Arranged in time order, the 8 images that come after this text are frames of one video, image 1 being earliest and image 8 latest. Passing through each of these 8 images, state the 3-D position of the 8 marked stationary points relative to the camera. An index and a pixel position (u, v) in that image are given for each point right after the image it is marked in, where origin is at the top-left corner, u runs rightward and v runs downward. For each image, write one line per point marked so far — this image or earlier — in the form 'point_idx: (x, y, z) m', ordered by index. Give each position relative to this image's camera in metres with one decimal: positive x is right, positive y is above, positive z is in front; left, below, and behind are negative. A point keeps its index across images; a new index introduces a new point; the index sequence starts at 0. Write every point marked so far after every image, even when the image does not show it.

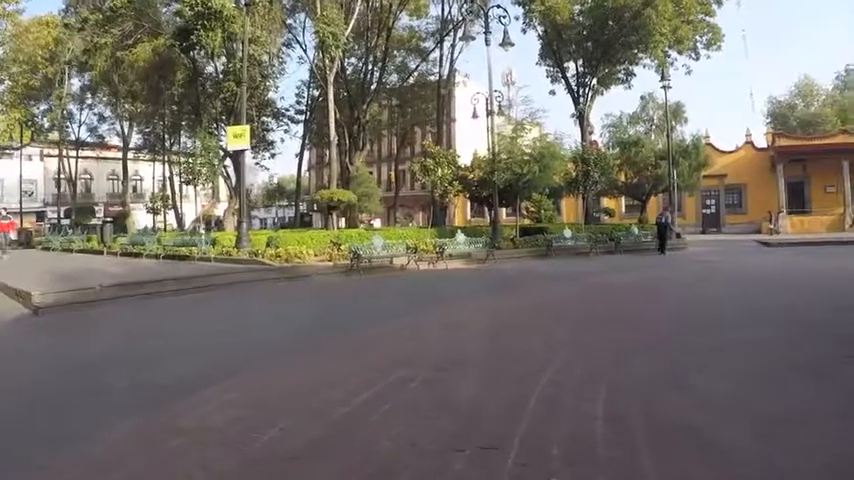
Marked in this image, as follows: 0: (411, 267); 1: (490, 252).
0: (-0.5, -0.7, +17.2) m
1: (+1.5, -0.3, +19.4) m
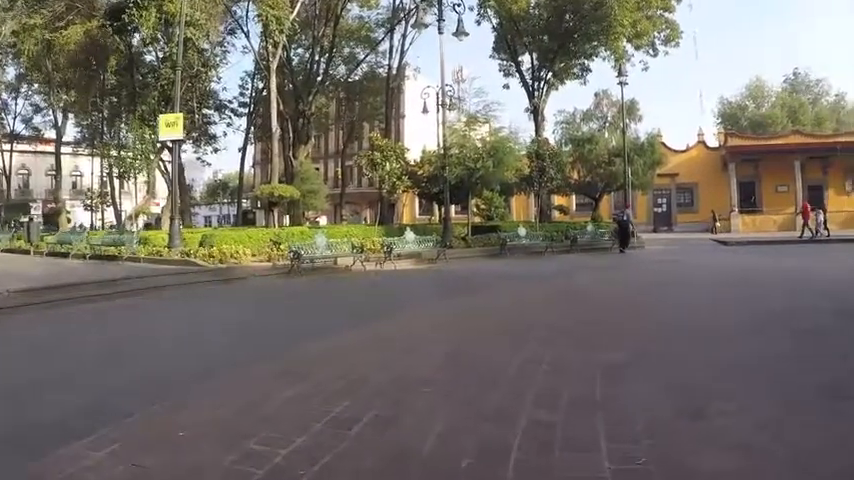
0: (-1.6, -0.6, +15.9) m
1: (+0.2, -0.3, +18.1) m
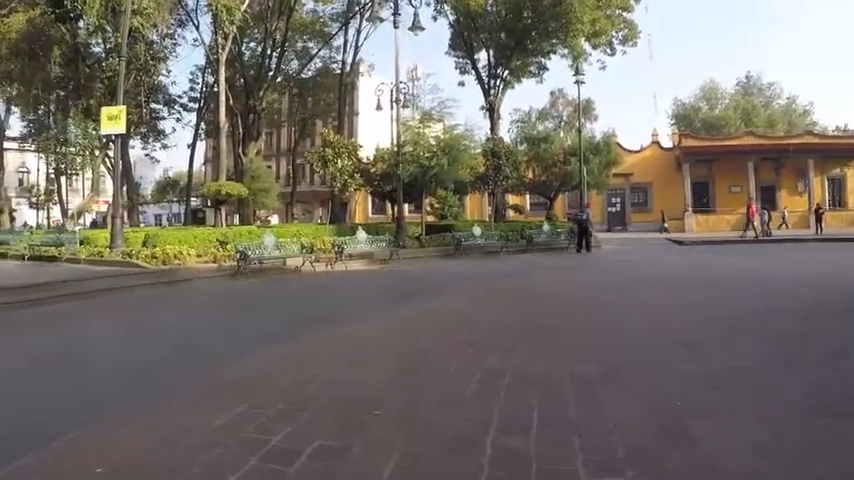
0: (-2.6, -0.6, +15.2) m
1: (-0.9, -0.3, +17.6) m
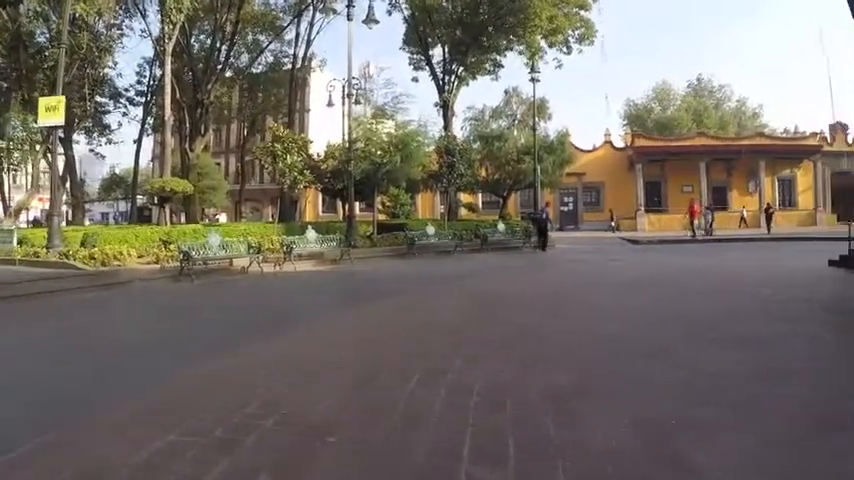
0: (-3.5, -0.6, +14.6) m
1: (-1.9, -0.3, +17.0) m
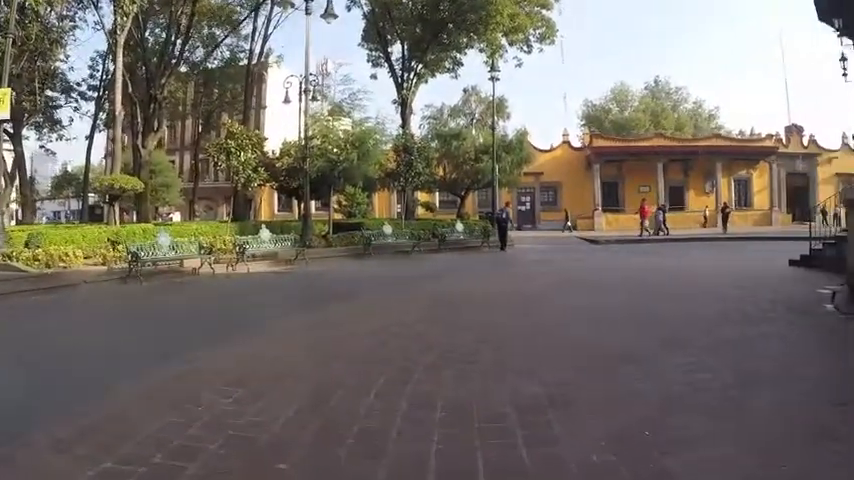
0: (-4.3, -0.6, +14.0) m
1: (-2.9, -0.3, +16.6) m
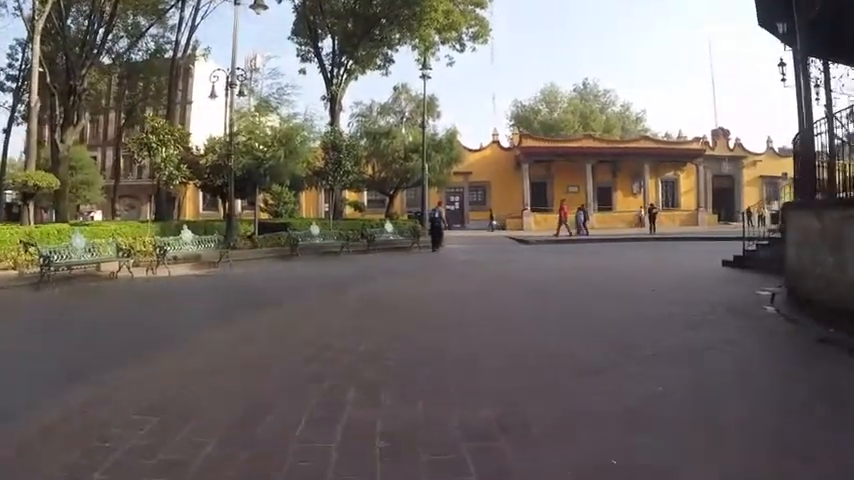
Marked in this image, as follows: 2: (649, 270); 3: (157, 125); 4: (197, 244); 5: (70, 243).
0: (-5.5, -0.6, +13.2) m
1: (-4.3, -0.3, +15.9) m
2: (+4.7, -0.7, +15.6) m
3: (-7.8, +3.3, +20.8) m
4: (-4.9, -0.1, +15.6) m
5: (-6.1, 0.0, +12.5) m
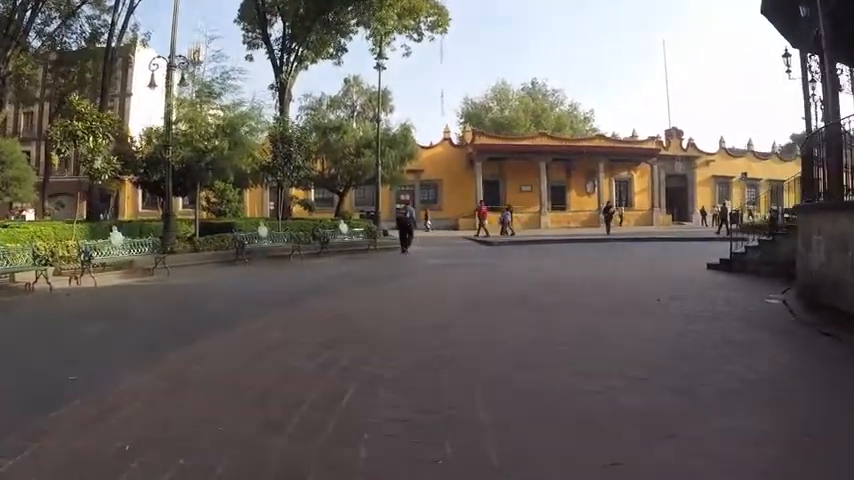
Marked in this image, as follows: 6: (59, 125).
0: (-6.1, -0.7, +11.6) m
1: (-5.1, -0.3, +14.3) m
2: (+3.9, -0.7, +14.7) m
3: (-8.9, +3.2, +19.0) m
4: (-5.6, -0.1, +14.0) m
5: (-6.6, -0.1, +10.7) m
6: (-9.5, +2.9, +19.2) m
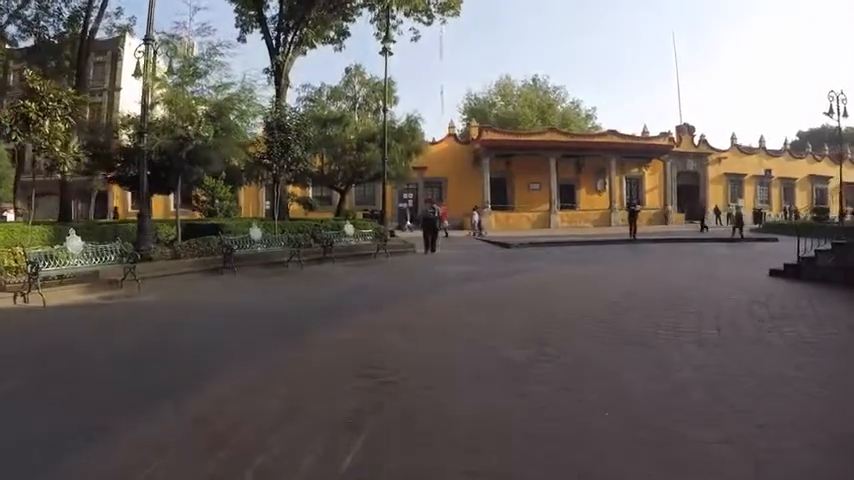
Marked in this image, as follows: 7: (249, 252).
0: (-5.7, -0.8, +9.6) m
1: (-4.8, -0.4, +12.4) m
2: (+4.2, -0.8, +12.8) m
3: (-8.6, +3.2, +17.0) m
4: (-5.3, -0.2, +12.0) m
5: (-6.3, -0.2, +8.8) m
6: (-9.2, +2.8, +17.2) m
7: (-4.2, -0.2, +17.6) m
